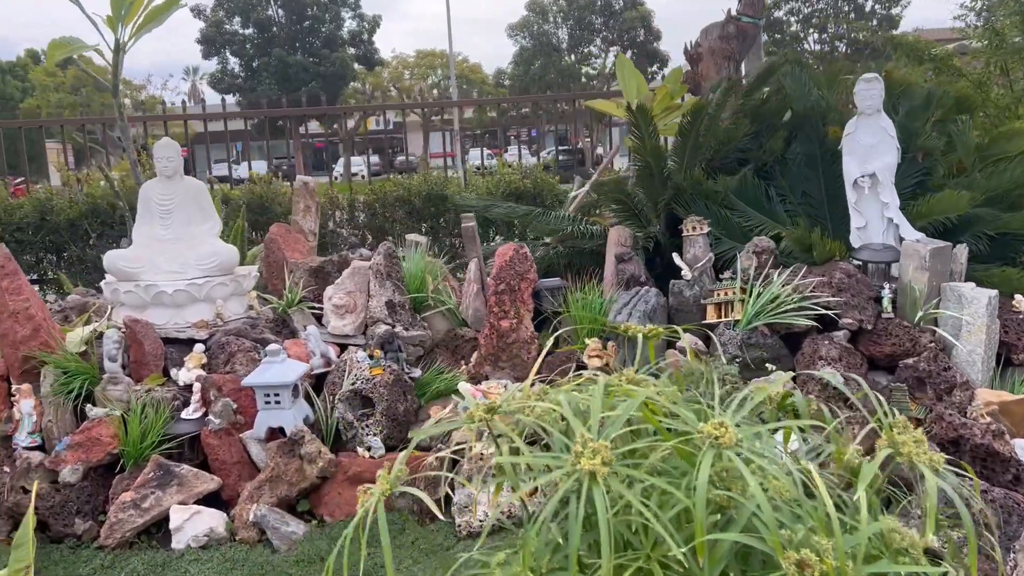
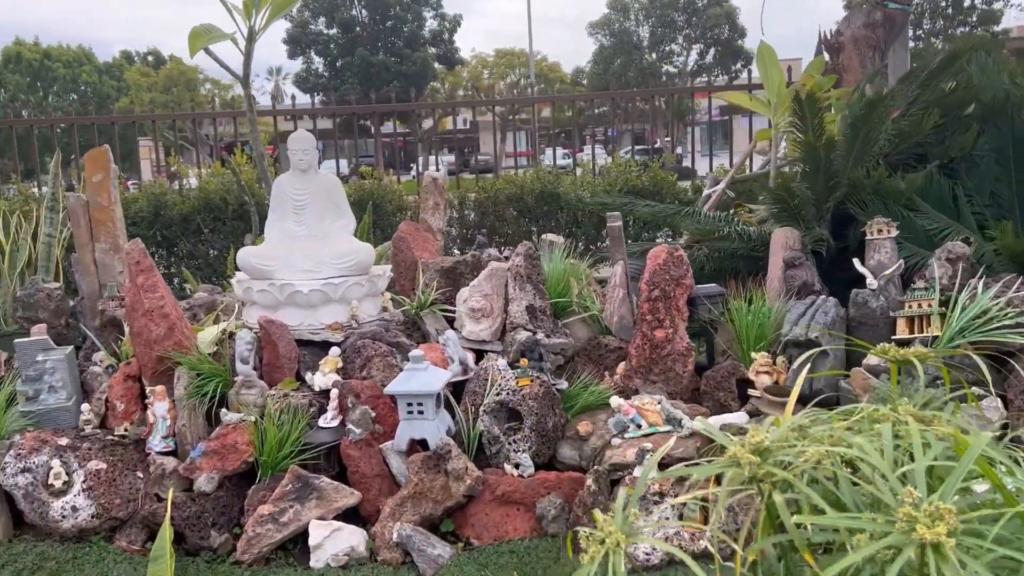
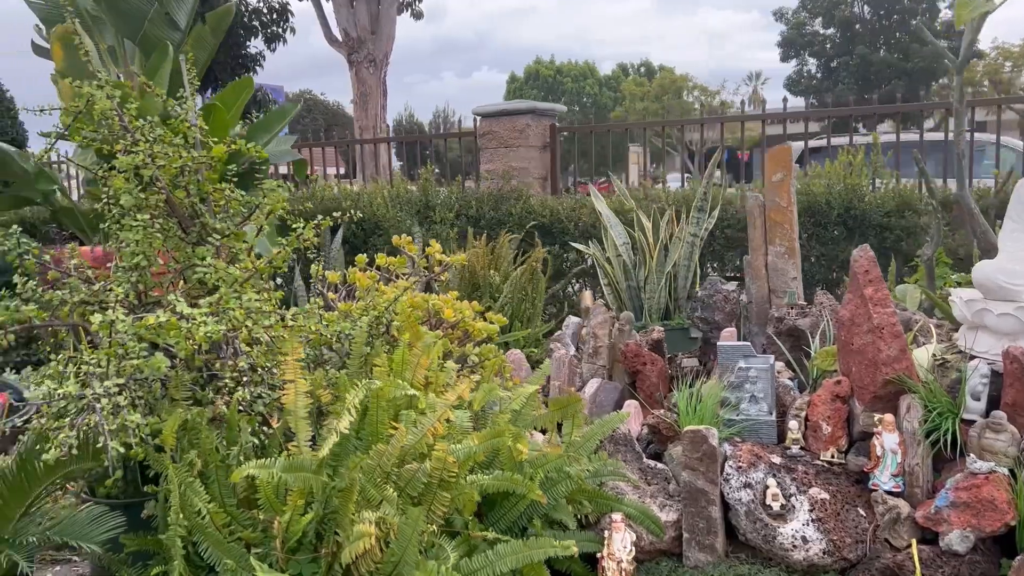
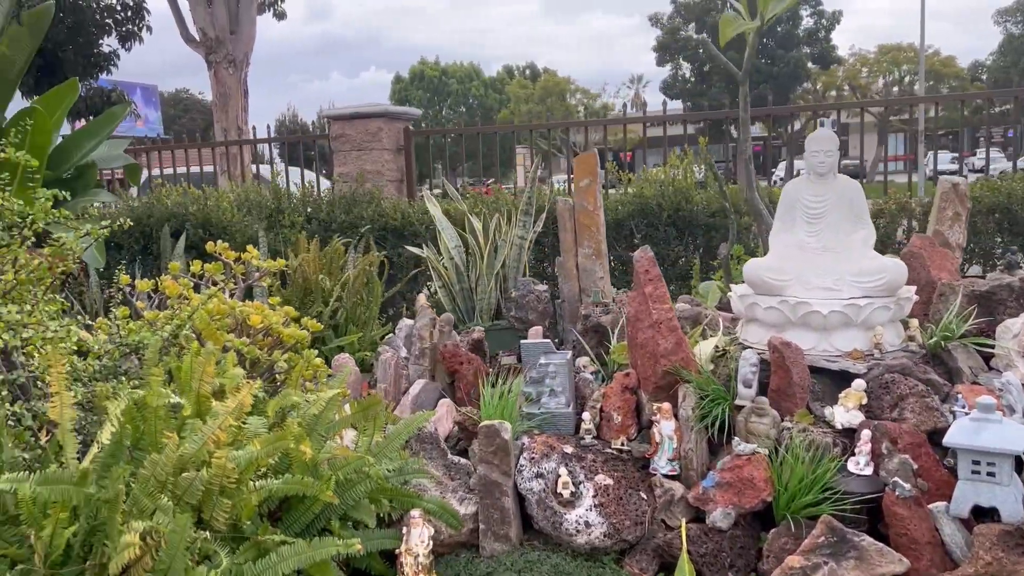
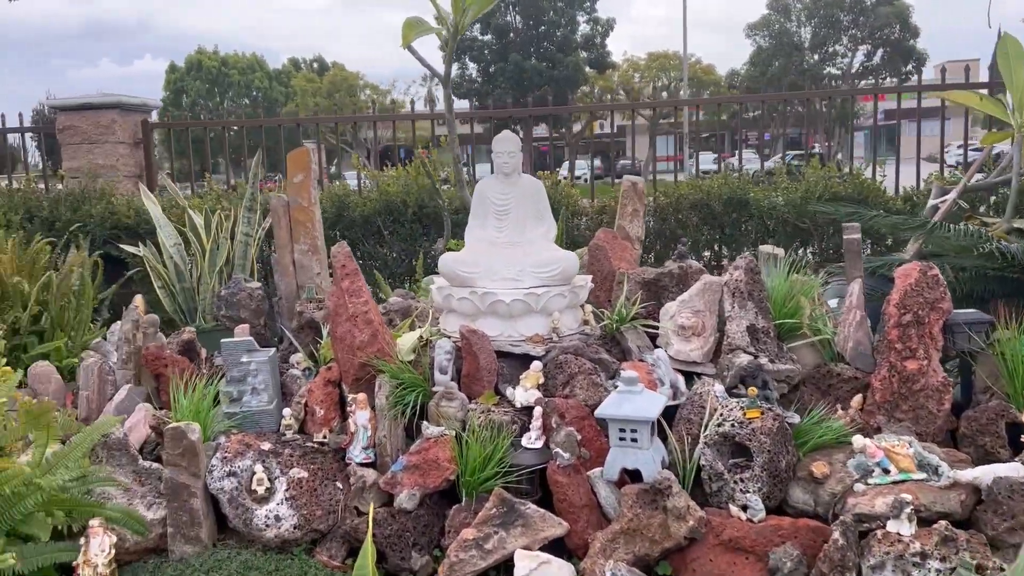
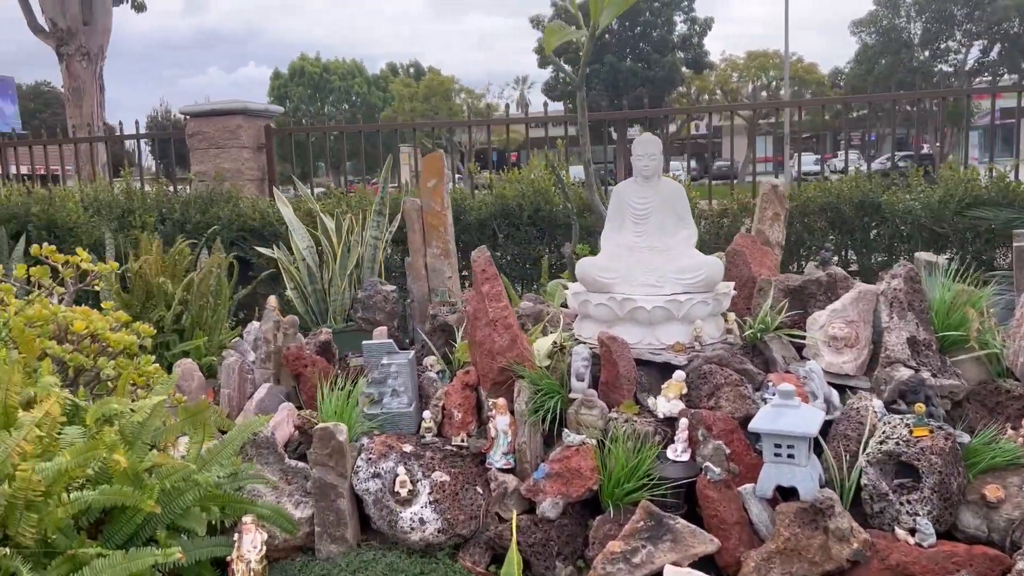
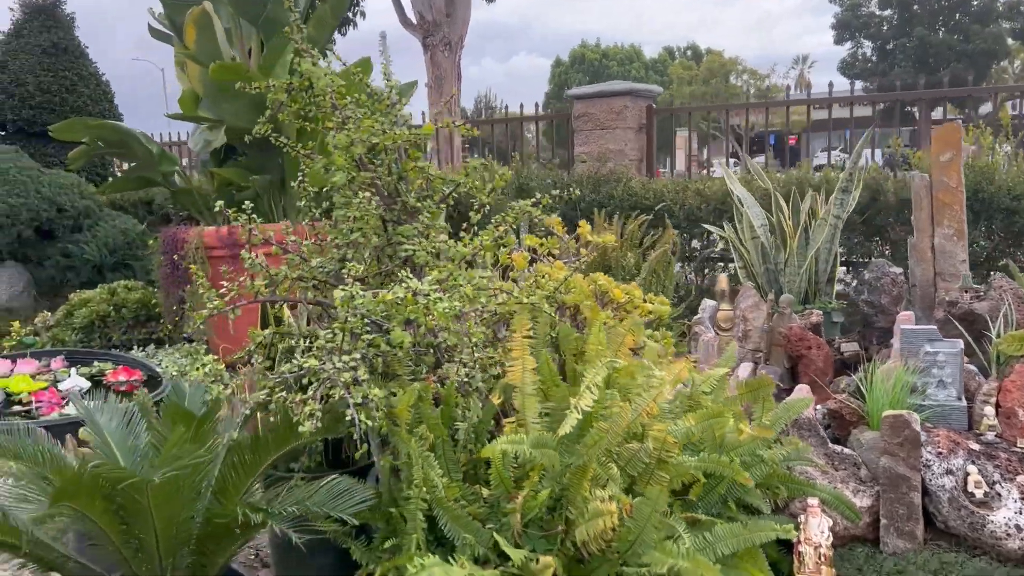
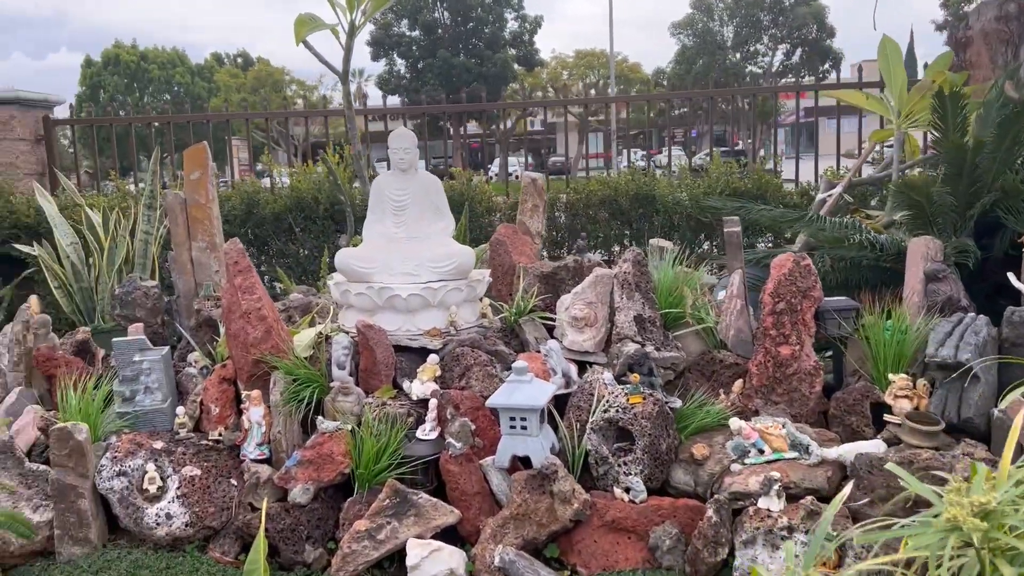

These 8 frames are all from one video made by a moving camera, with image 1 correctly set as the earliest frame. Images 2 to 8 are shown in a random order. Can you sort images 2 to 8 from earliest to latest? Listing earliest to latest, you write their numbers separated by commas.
2, 8, 5, 6, 4, 3, 7
